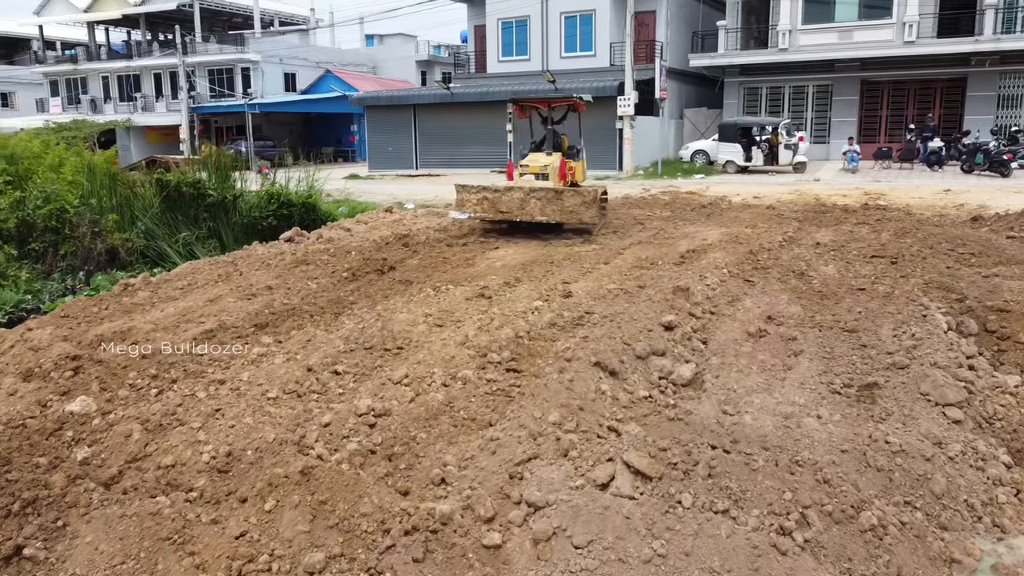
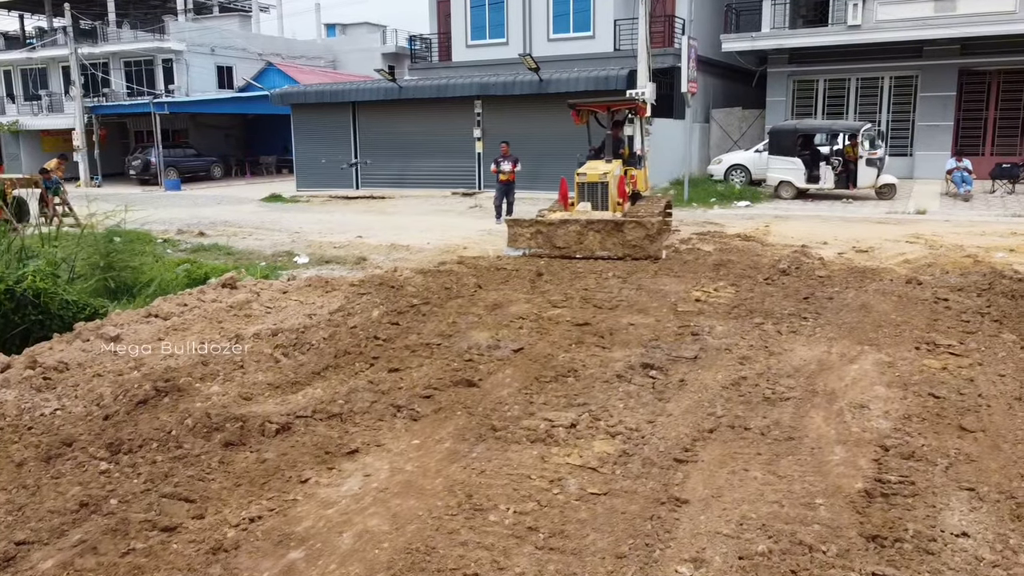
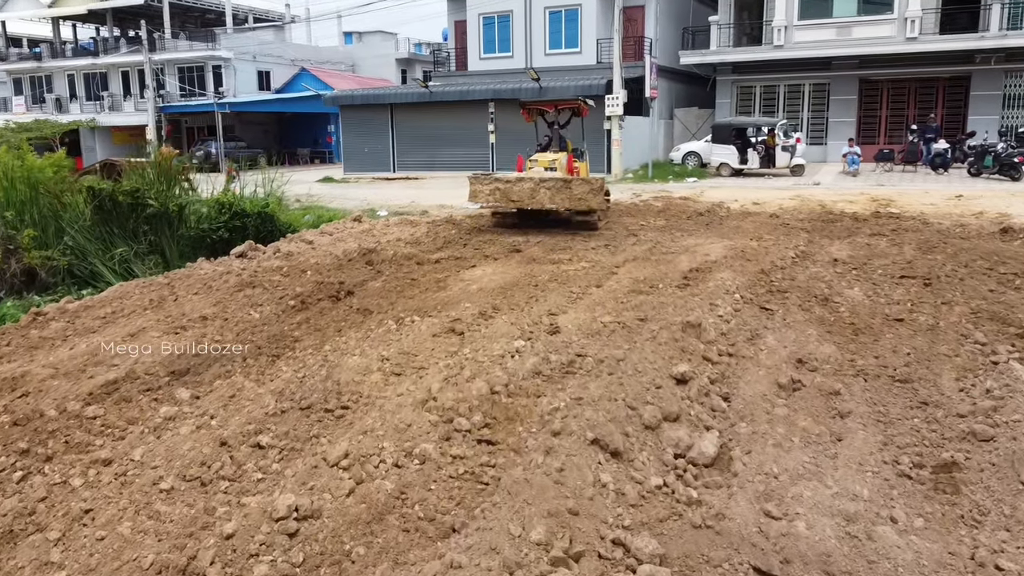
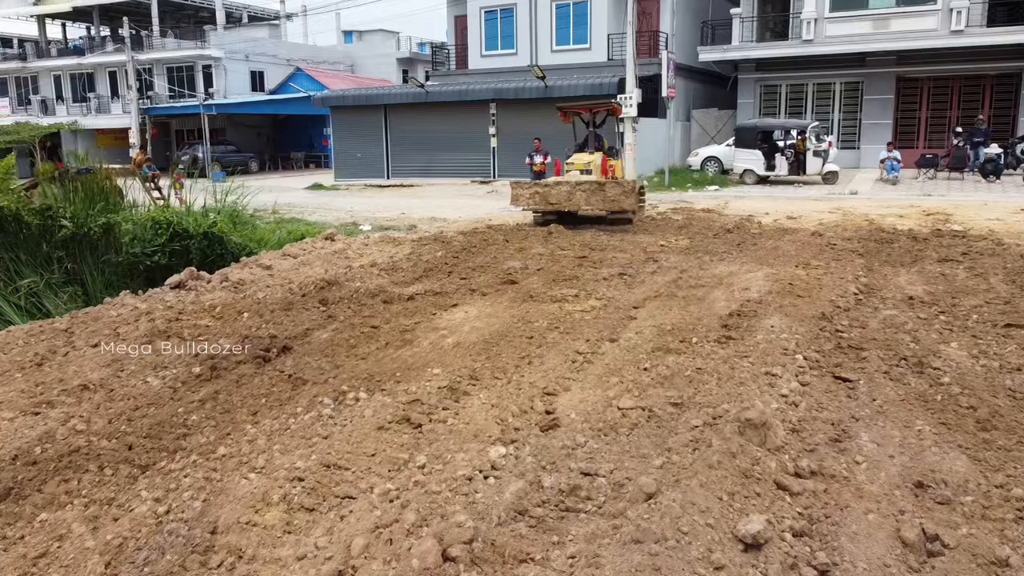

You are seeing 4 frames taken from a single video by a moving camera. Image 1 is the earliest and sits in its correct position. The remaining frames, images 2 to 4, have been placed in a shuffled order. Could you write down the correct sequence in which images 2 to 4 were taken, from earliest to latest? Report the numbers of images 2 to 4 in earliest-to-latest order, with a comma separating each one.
3, 4, 2
